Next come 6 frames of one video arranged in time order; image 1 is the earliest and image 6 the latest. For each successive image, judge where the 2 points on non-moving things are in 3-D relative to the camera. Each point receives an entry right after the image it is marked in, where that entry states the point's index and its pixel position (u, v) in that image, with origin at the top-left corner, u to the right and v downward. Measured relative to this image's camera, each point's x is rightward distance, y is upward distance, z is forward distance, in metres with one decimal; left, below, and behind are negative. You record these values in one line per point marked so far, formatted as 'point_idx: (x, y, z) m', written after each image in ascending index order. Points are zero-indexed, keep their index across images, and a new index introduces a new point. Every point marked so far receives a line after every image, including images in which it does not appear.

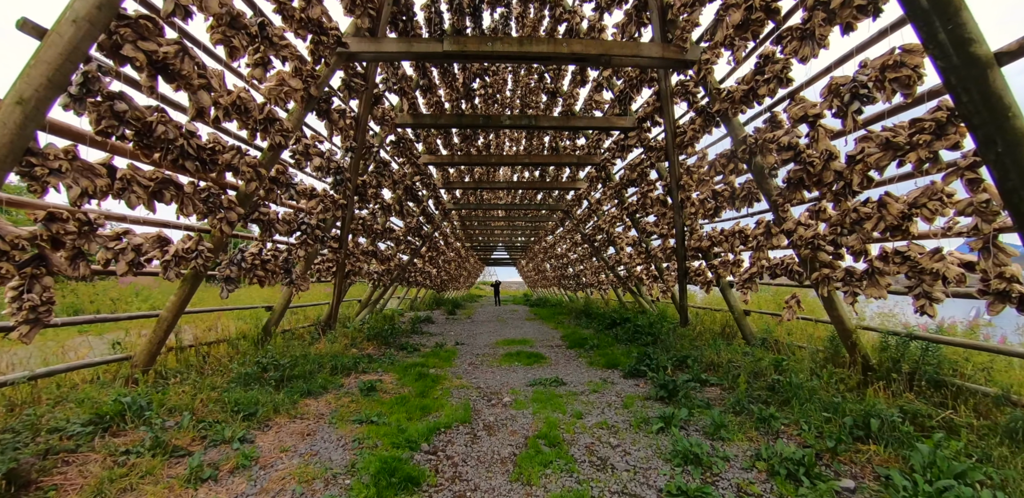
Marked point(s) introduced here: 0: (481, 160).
0: (-0.4, +1.2, +5.5) m
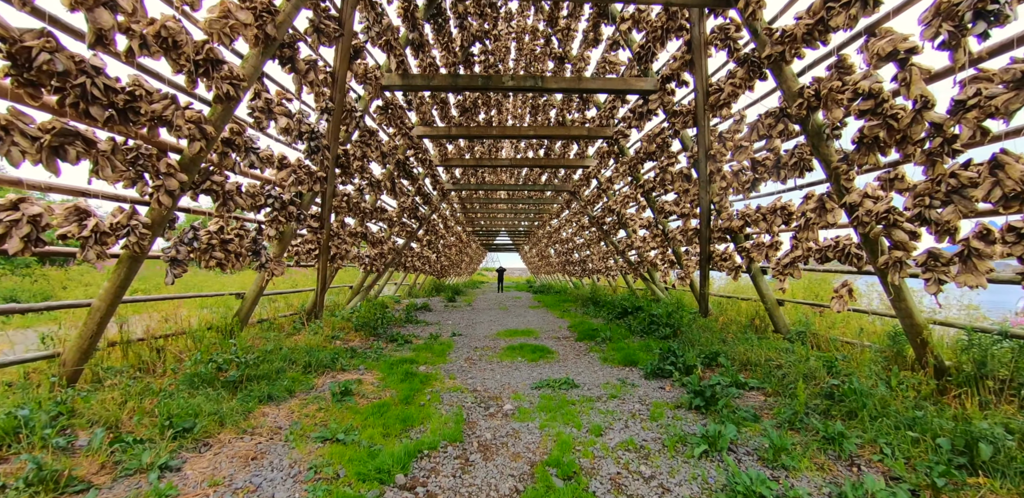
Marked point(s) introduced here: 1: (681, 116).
0: (-0.4, +1.5, +4.9) m
1: (+1.5, +1.2, +3.5) m
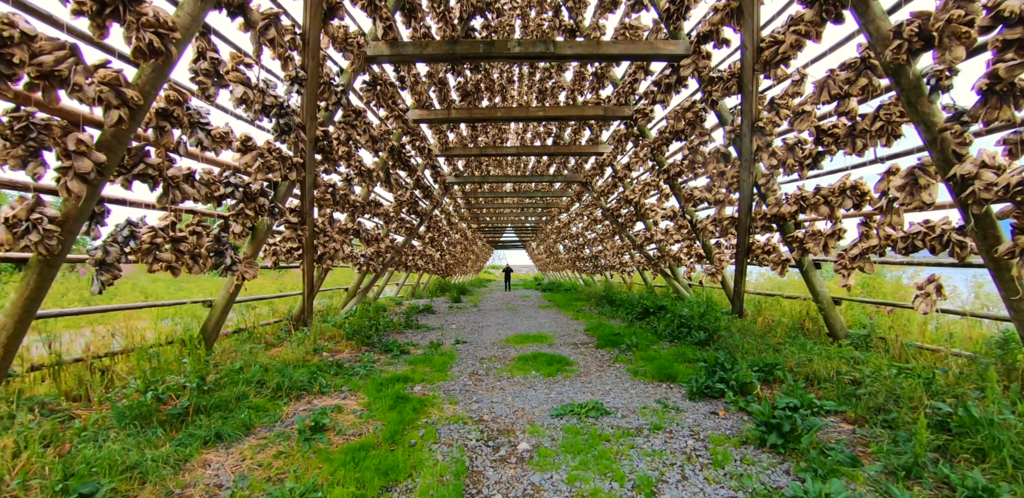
0: (-0.3, +1.5, +4.4) m
1: (+1.6, +1.2, +2.9) m
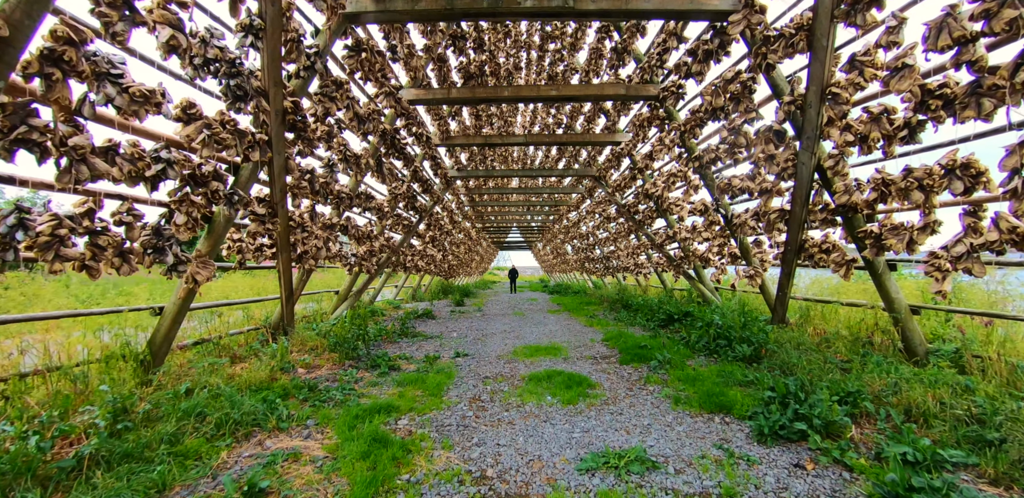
0: (-0.2, +1.5, +3.9) m
1: (+1.6, +1.3, +2.4) m
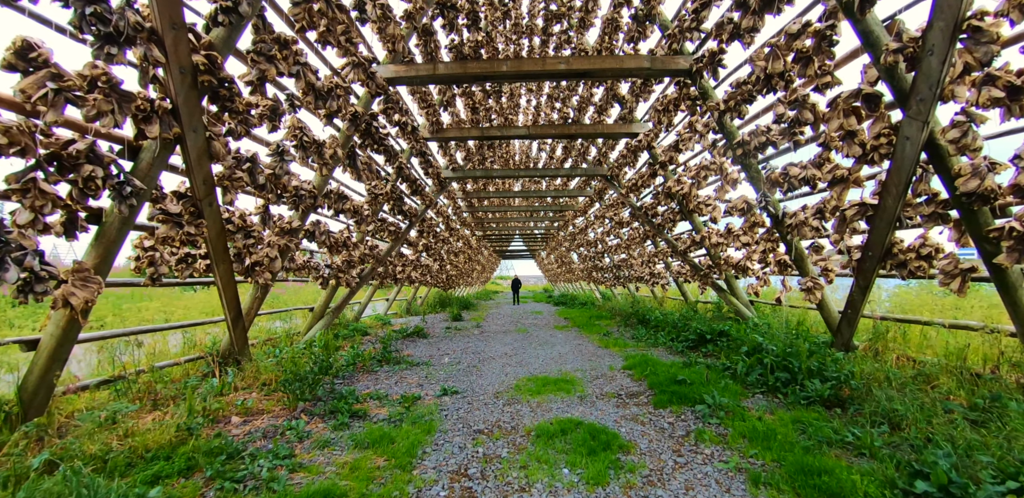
0: (-0.2, +1.4, +3.2) m
1: (+1.6, +1.2, +1.7) m
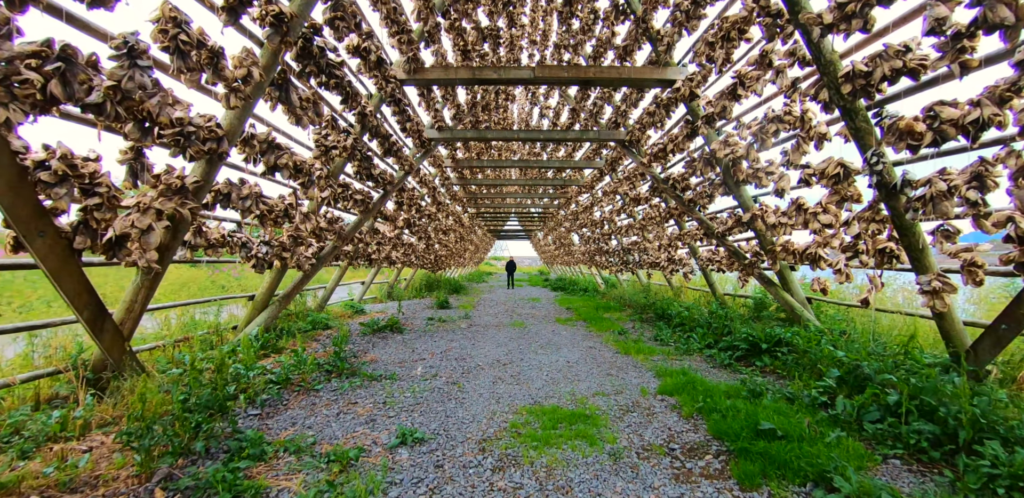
0: (-0.2, +1.6, +2.2) m
1: (+1.6, +1.3, +0.7) m
